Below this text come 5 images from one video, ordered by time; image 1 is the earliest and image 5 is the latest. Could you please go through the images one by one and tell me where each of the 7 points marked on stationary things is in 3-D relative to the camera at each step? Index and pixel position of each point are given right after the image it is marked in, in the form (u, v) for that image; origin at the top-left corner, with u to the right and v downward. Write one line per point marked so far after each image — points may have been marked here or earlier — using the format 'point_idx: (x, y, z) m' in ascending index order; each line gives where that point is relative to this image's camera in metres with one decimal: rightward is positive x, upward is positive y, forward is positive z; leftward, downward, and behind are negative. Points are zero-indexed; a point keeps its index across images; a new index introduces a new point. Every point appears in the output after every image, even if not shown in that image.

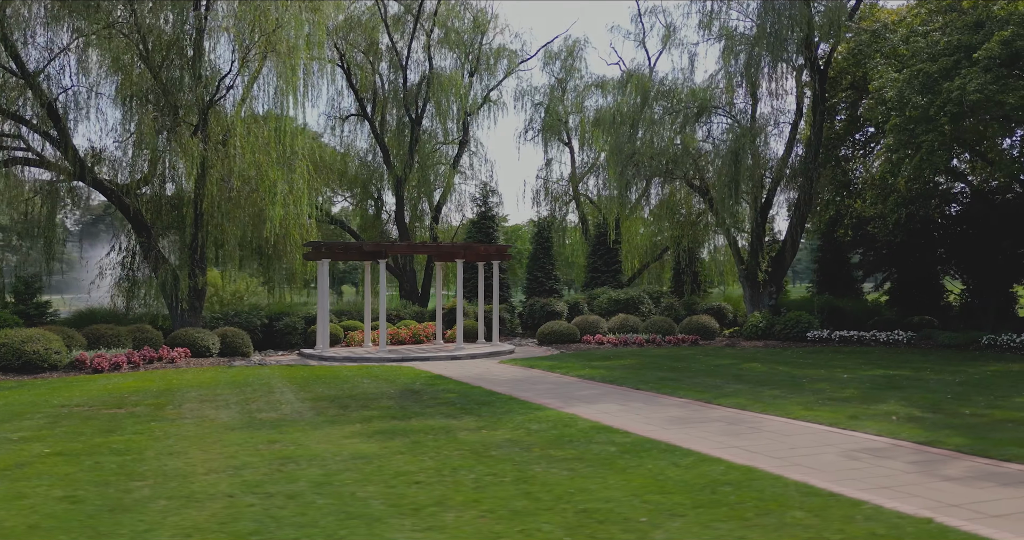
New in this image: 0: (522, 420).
0: (0.0, -1.4, +6.4) m
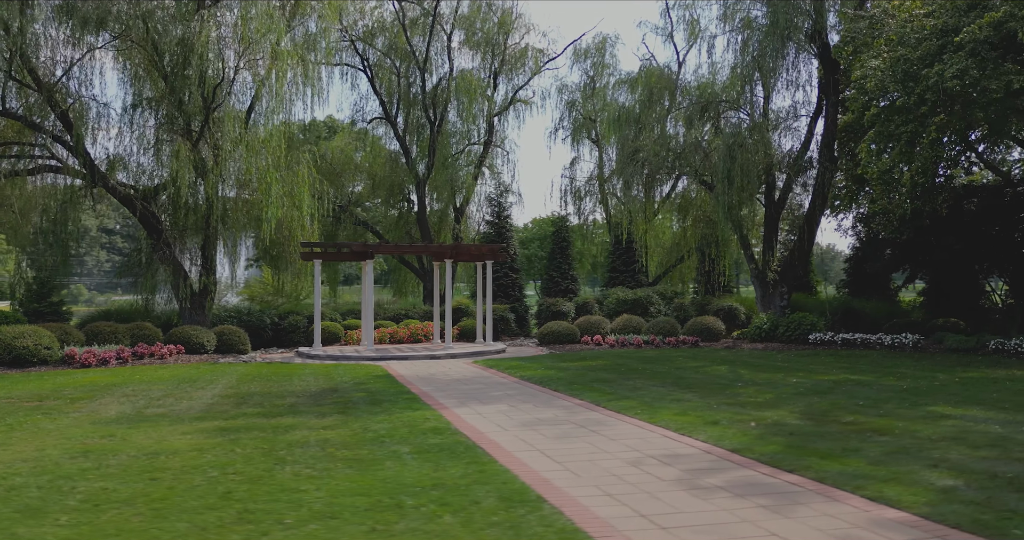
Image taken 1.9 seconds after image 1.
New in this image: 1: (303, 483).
0: (-1.3, -1.4, +6.3) m
1: (-1.1, -1.2, +3.8) m
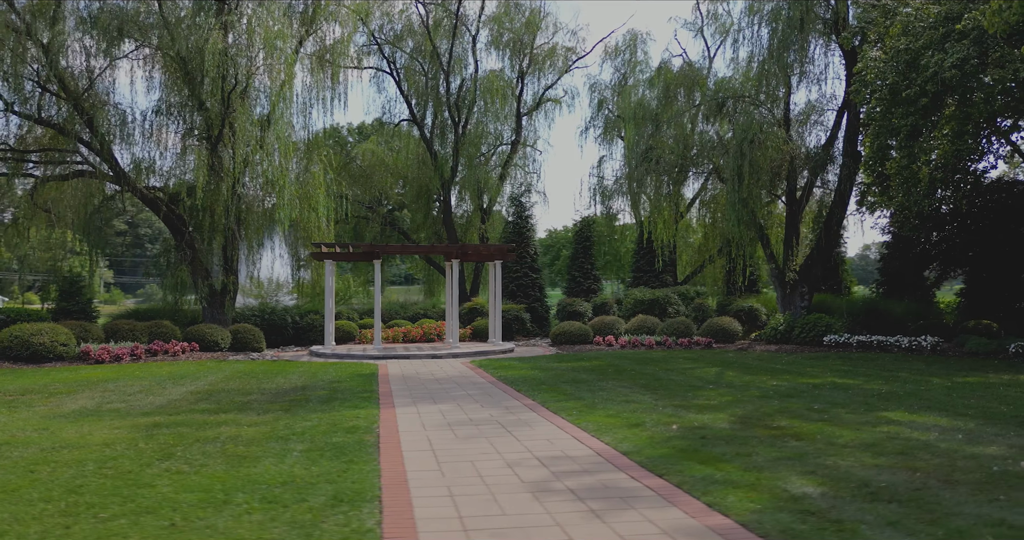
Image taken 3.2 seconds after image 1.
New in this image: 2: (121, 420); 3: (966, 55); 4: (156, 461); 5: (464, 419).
0: (-1.9, -1.3, +6.4) m
1: (-2.0, -1.2, +3.9) m
2: (-3.6, -1.4, +6.4) m
3: (+7.1, +3.4, +11.0) m
4: (-2.2, -1.2, +4.4) m
5: (-0.4, -1.4, +6.5) m
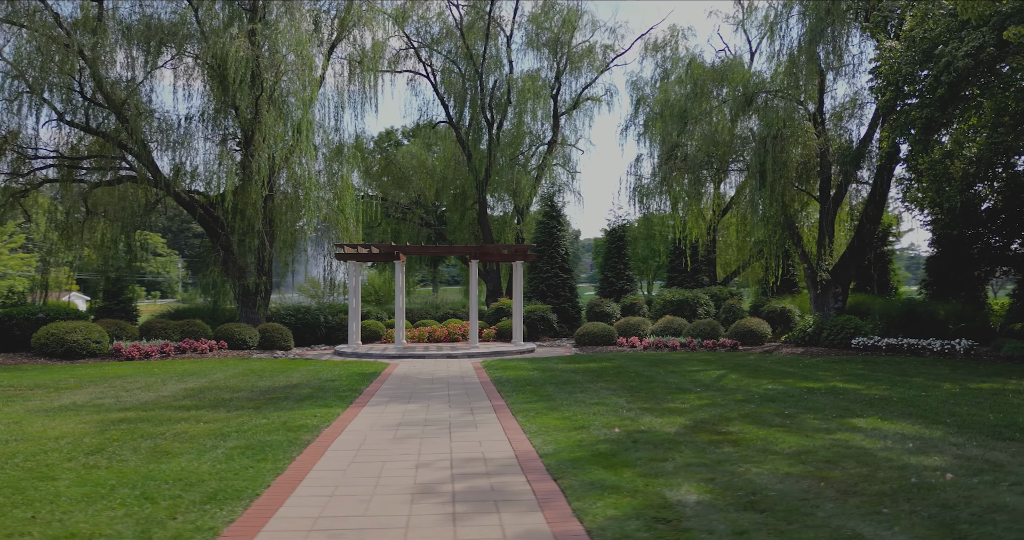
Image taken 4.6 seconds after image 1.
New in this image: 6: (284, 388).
0: (-2.3, -1.4, +6.6) m
1: (-2.6, -1.2, +4.1) m
2: (-4.0, -1.4, +6.7) m
3: (+7.0, +3.4, +10.4) m
4: (-2.8, -1.2, +4.6) m
5: (-0.8, -1.4, +6.5) m
6: (-3.0, -1.6, +9.2) m
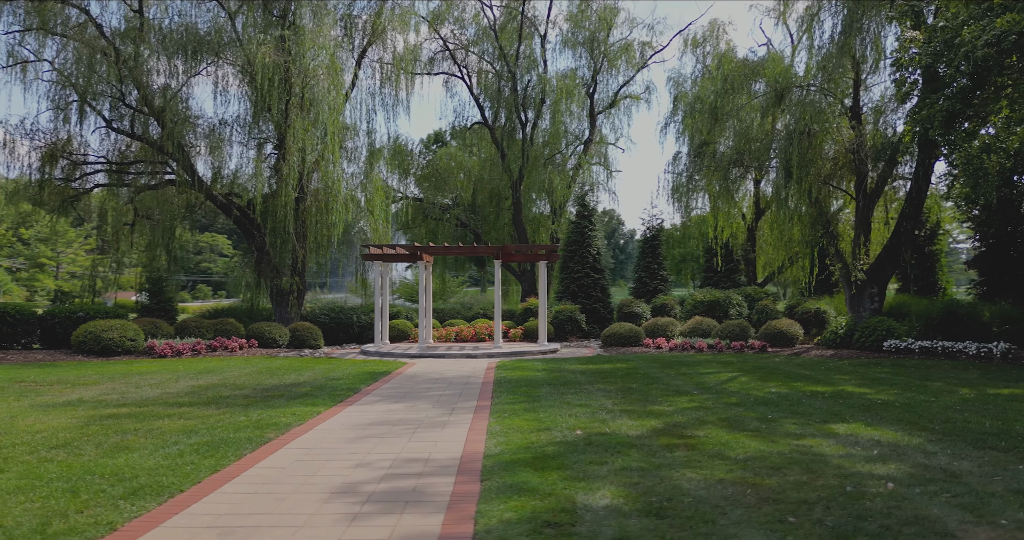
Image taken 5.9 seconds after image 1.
0: (-2.5, -1.4, +6.7) m
1: (-3.0, -1.2, +4.3) m
2: (-4.2, -1.4, +6.9) m
3: (+7.0, +3.4, +9.9) m
4: (-3.2, -1.2, +4.8) m
5: (-1.1, -1.4, +6.6) m
6: (-3.0, -1.6, +9.4) m
